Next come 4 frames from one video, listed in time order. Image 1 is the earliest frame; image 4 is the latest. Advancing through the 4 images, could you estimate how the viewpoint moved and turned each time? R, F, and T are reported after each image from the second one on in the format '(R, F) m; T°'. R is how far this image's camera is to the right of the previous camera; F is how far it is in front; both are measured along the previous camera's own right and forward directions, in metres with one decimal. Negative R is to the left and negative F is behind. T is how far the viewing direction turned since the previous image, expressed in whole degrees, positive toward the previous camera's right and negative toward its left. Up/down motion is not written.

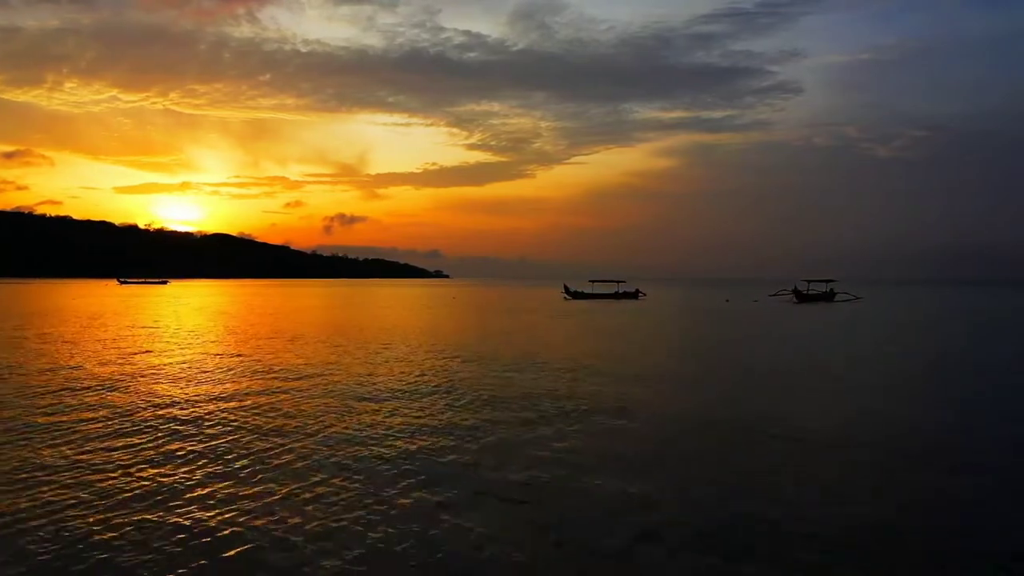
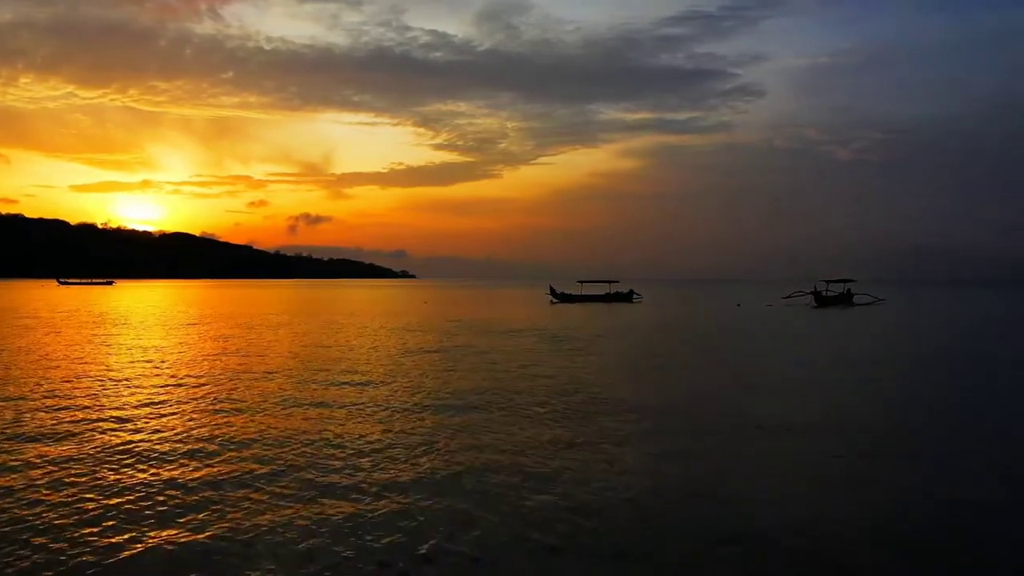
(-2.1, +2.8) m; +3°
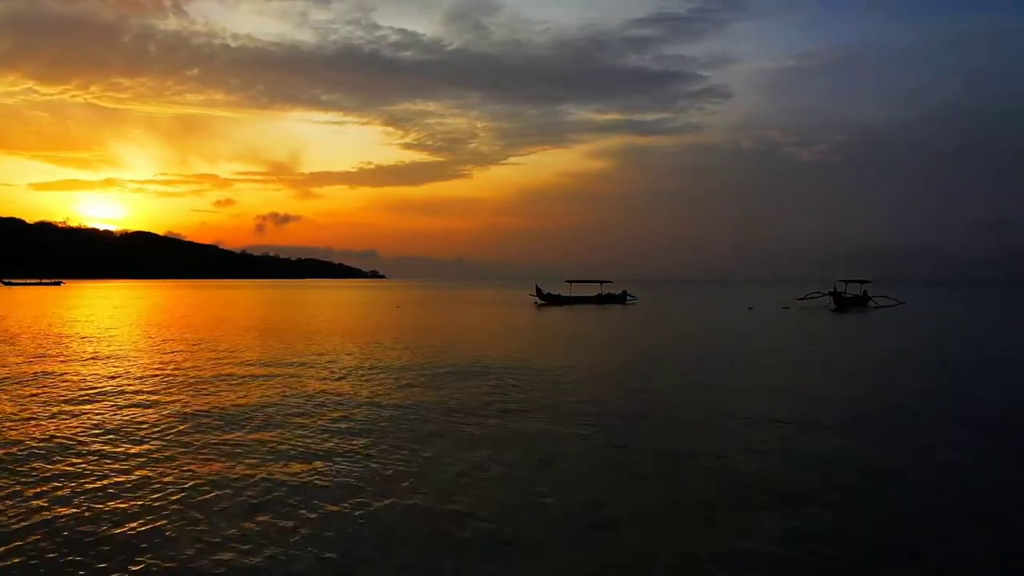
(-1.7, +2.8) m; +2°
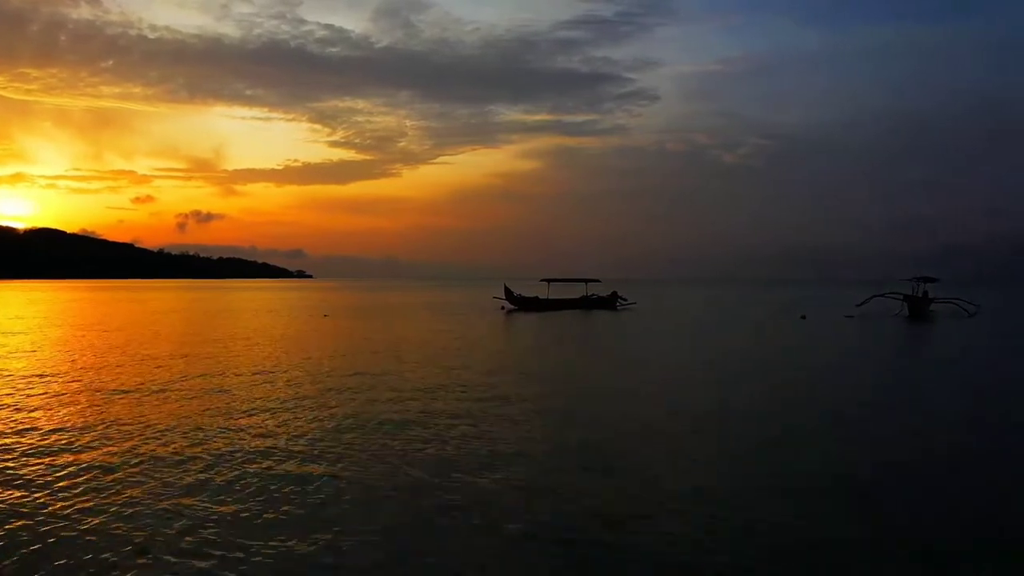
(-3.8, +7.7) m; +6°
